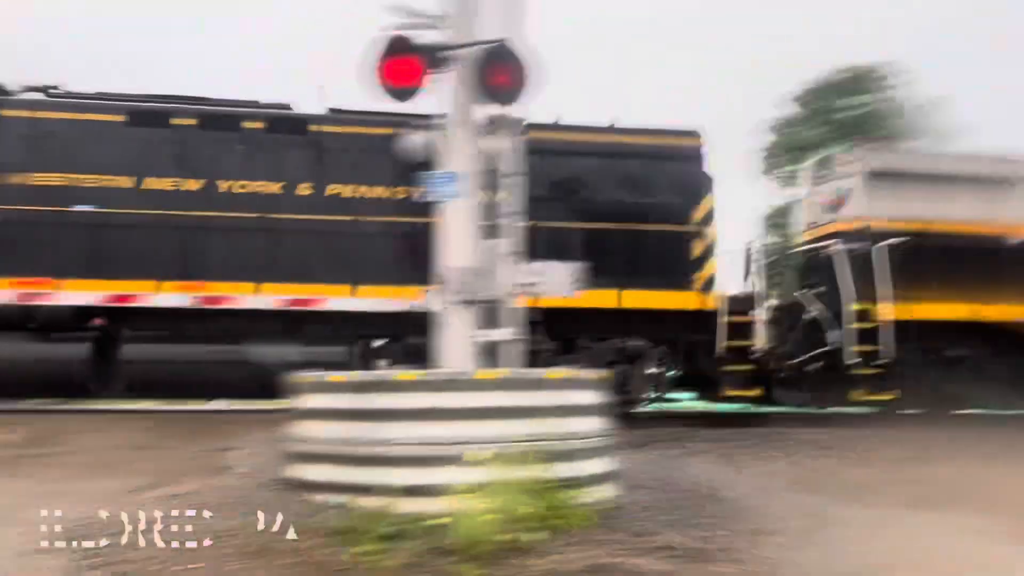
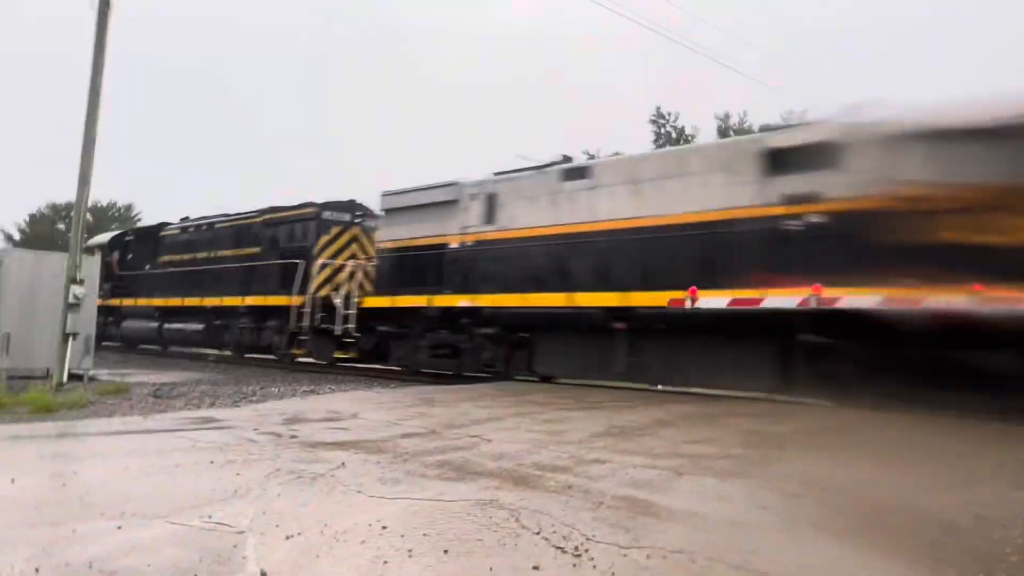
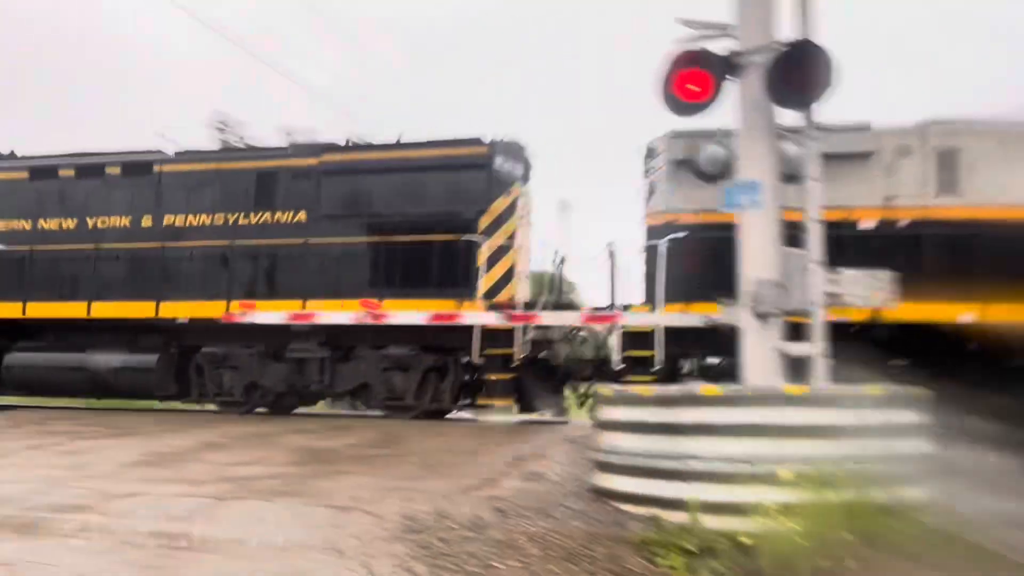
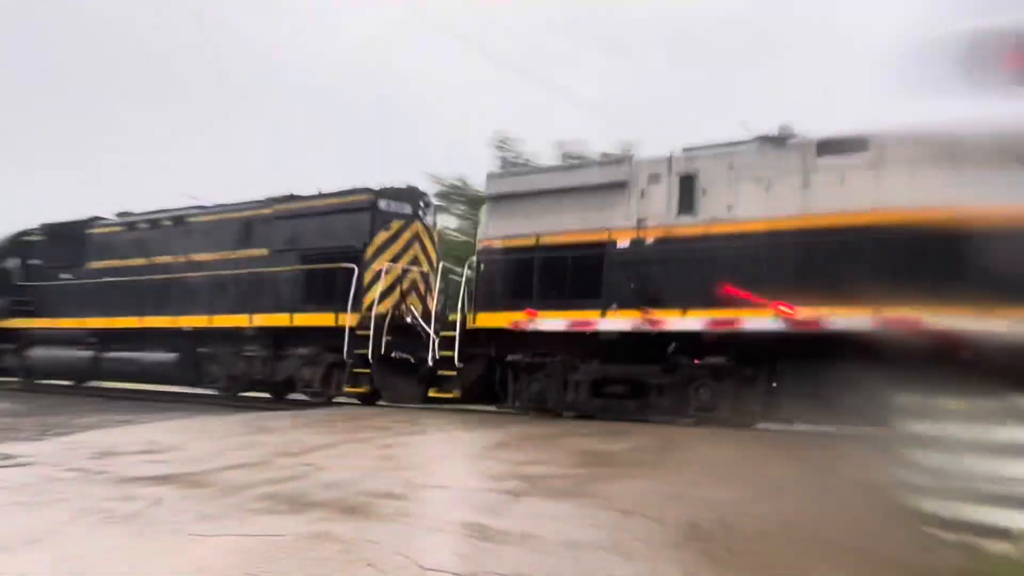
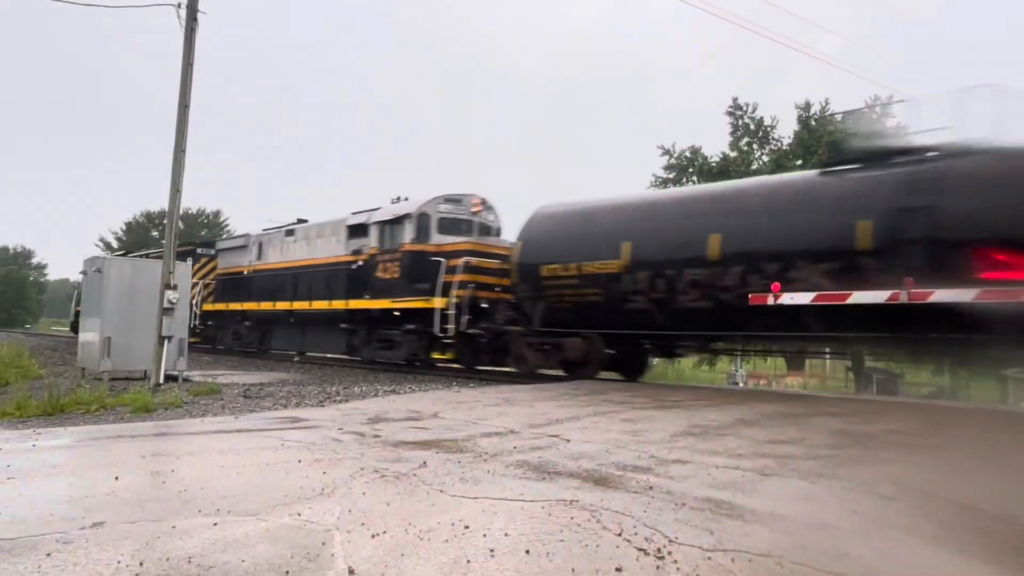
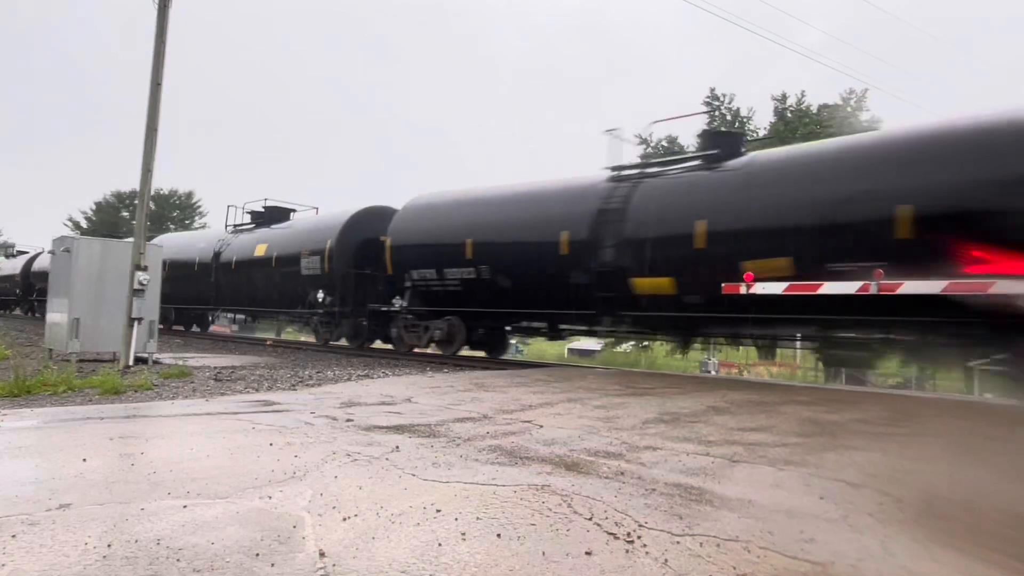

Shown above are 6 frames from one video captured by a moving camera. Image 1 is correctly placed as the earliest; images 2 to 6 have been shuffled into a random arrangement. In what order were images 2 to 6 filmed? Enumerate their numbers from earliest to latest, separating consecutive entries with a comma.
3, 4, 2, 5, 6
